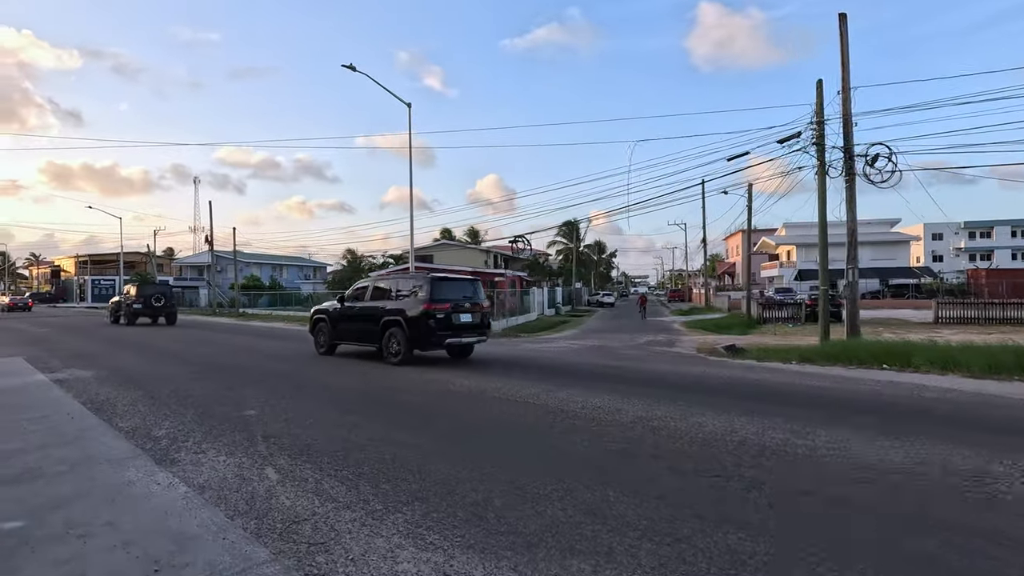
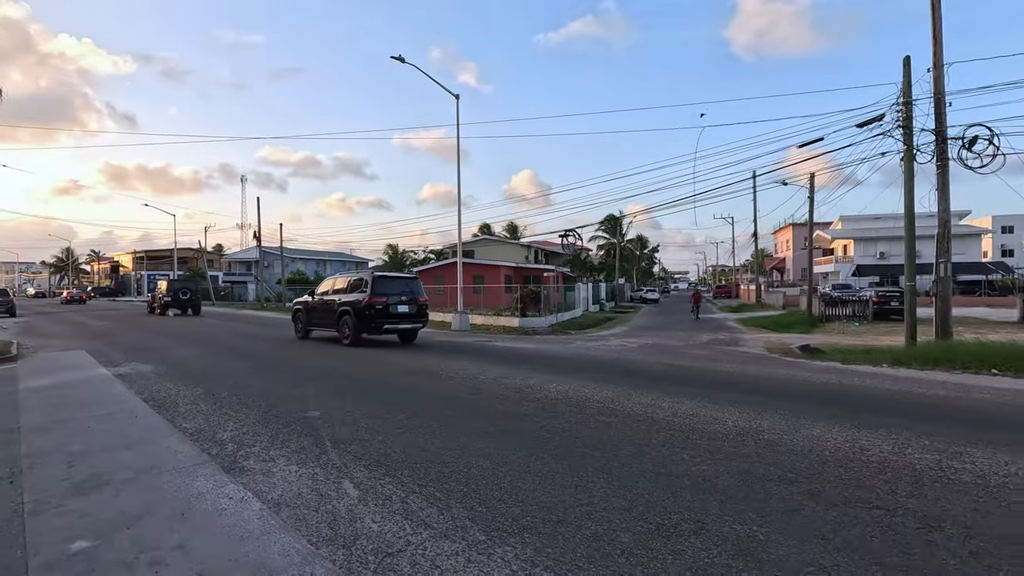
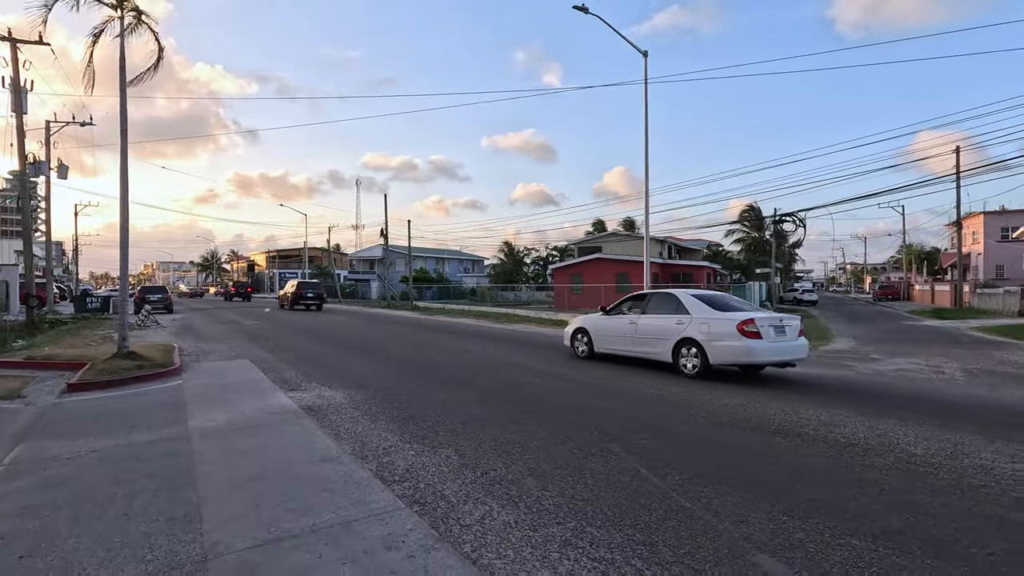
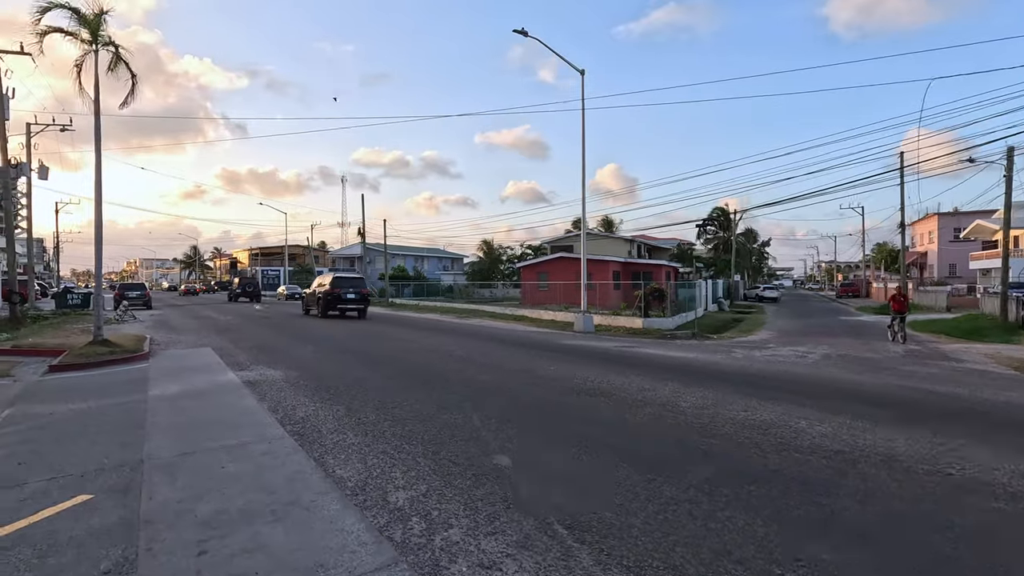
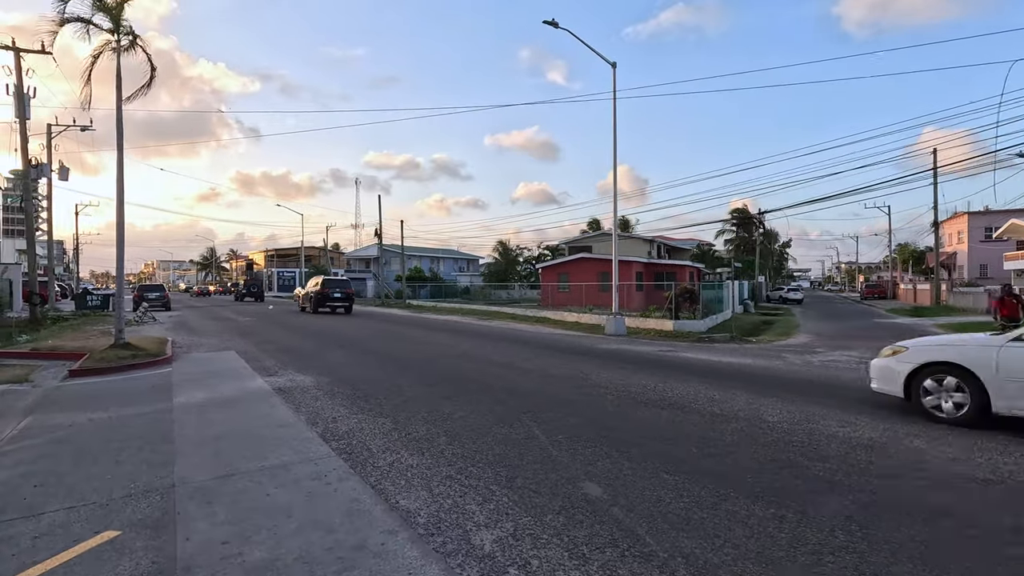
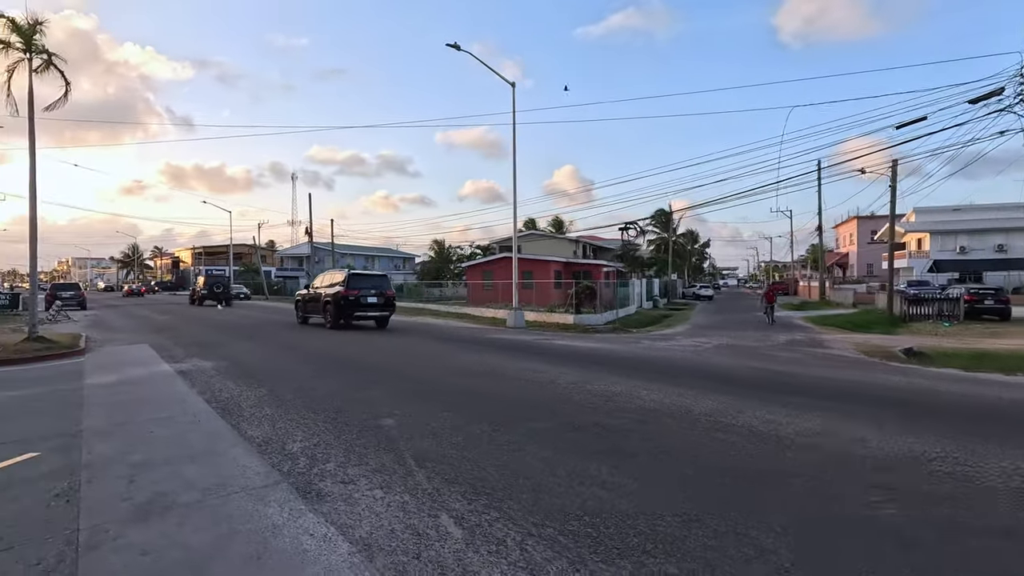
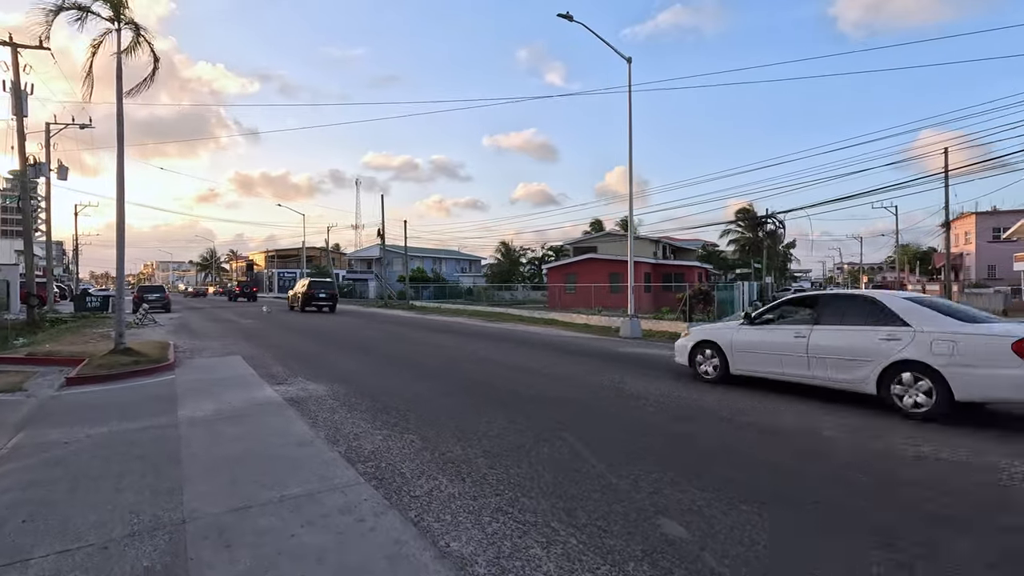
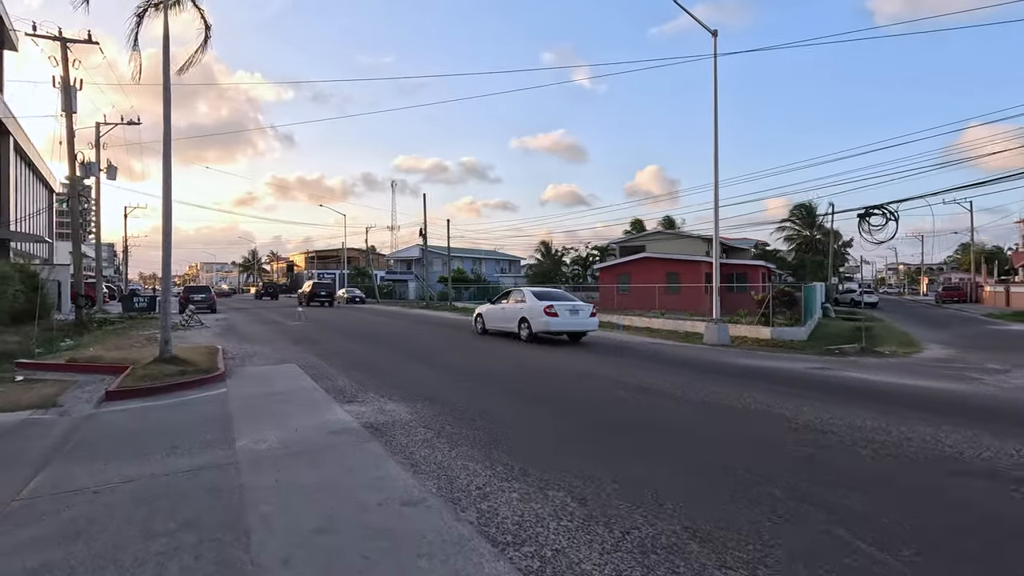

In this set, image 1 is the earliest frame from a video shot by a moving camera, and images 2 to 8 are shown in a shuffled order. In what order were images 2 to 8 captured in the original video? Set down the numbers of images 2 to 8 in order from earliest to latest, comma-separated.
2, 6, 4, 5, 7, 3, 8
